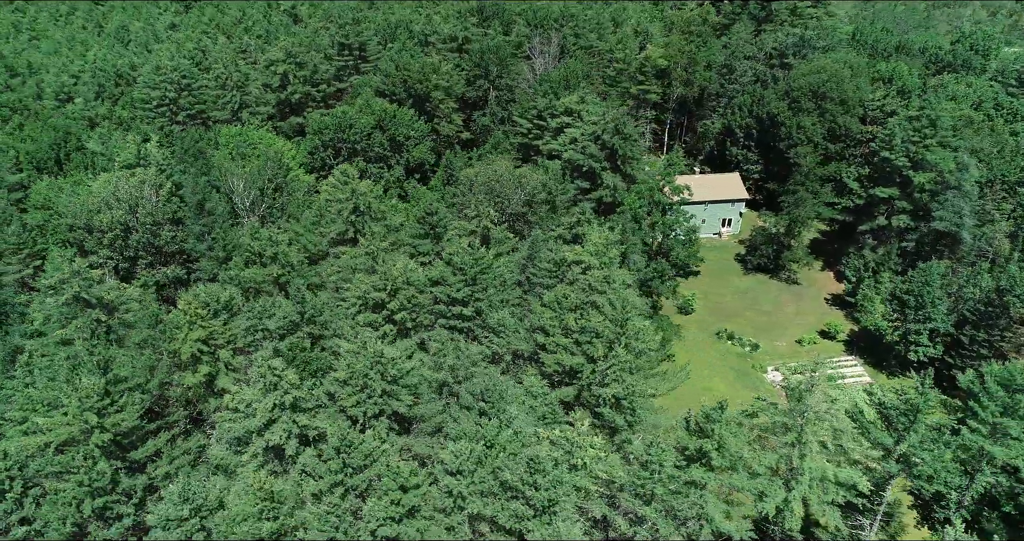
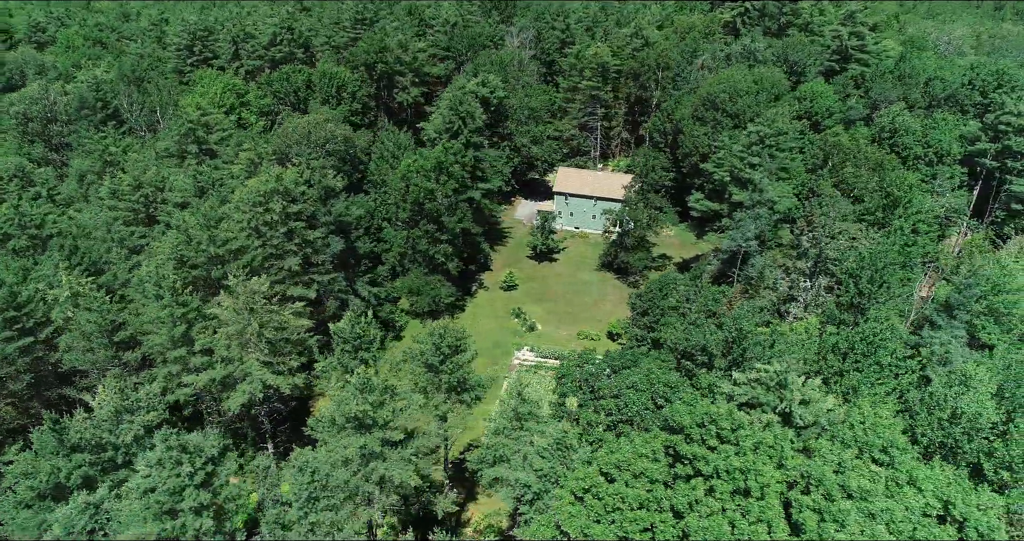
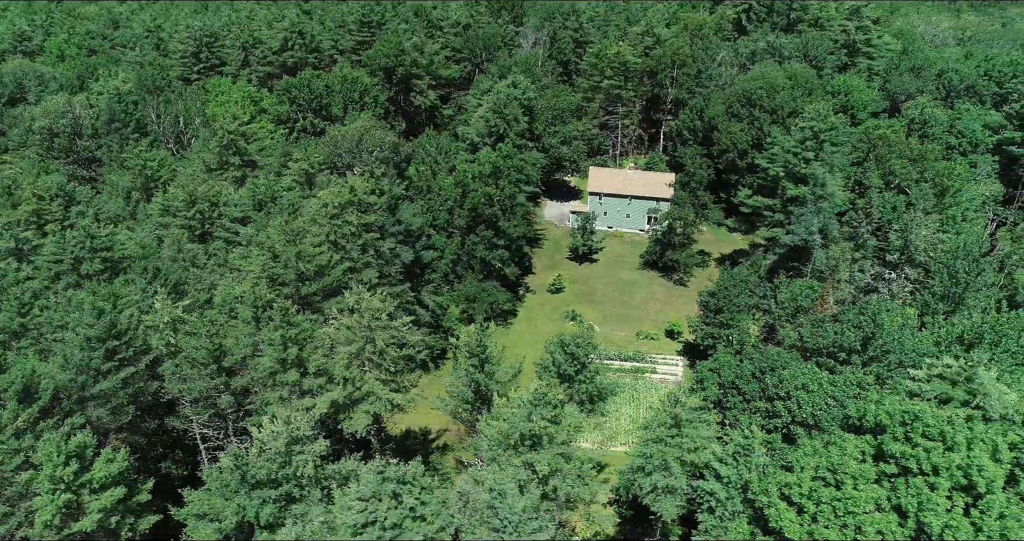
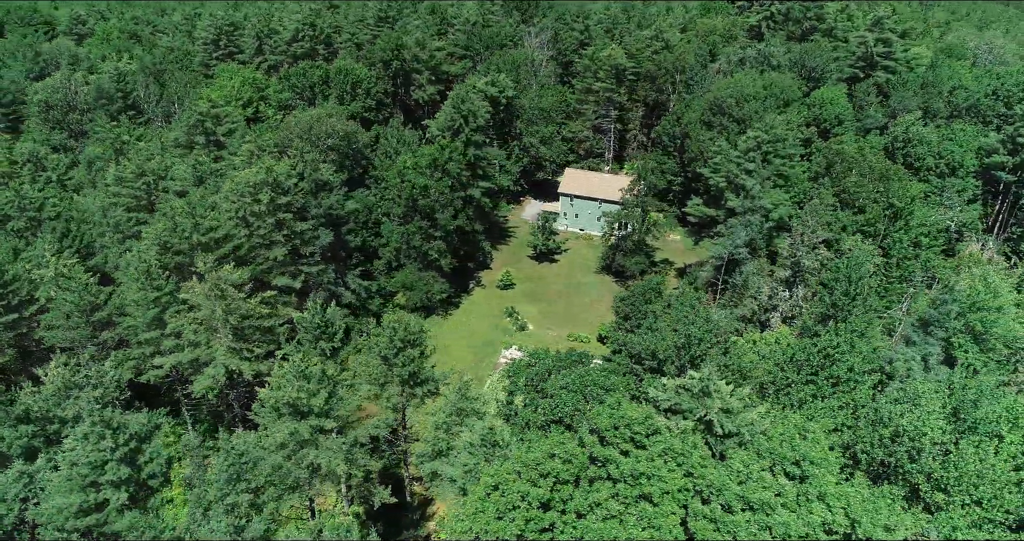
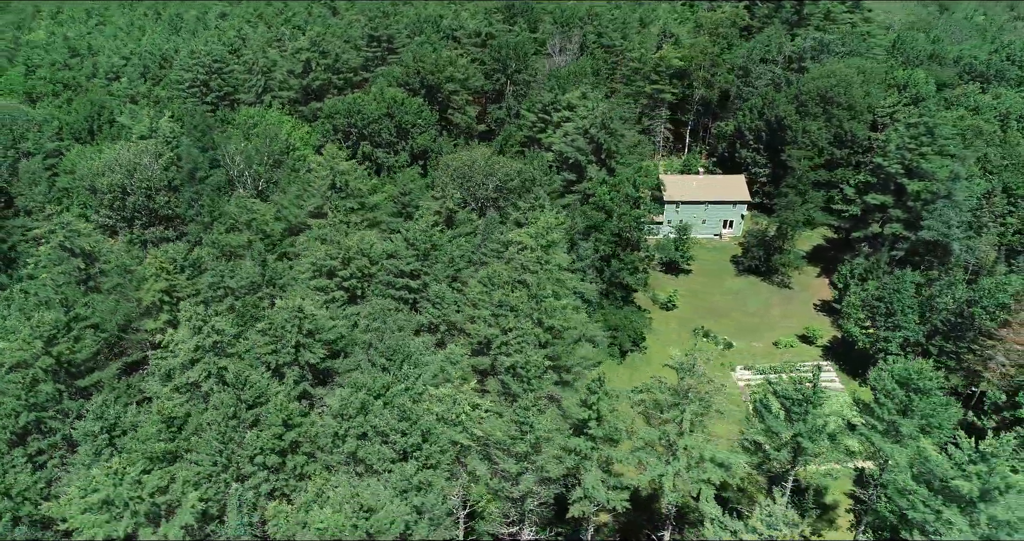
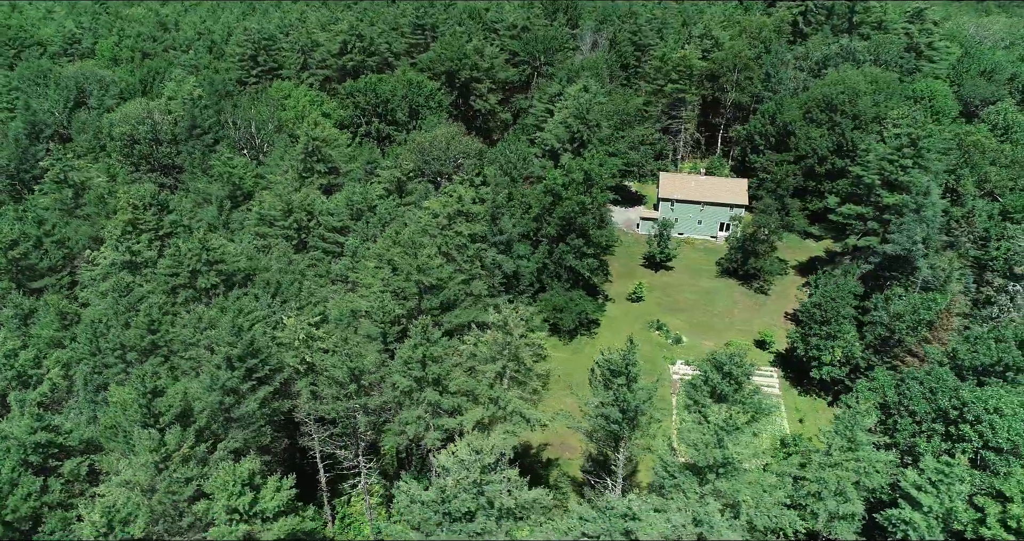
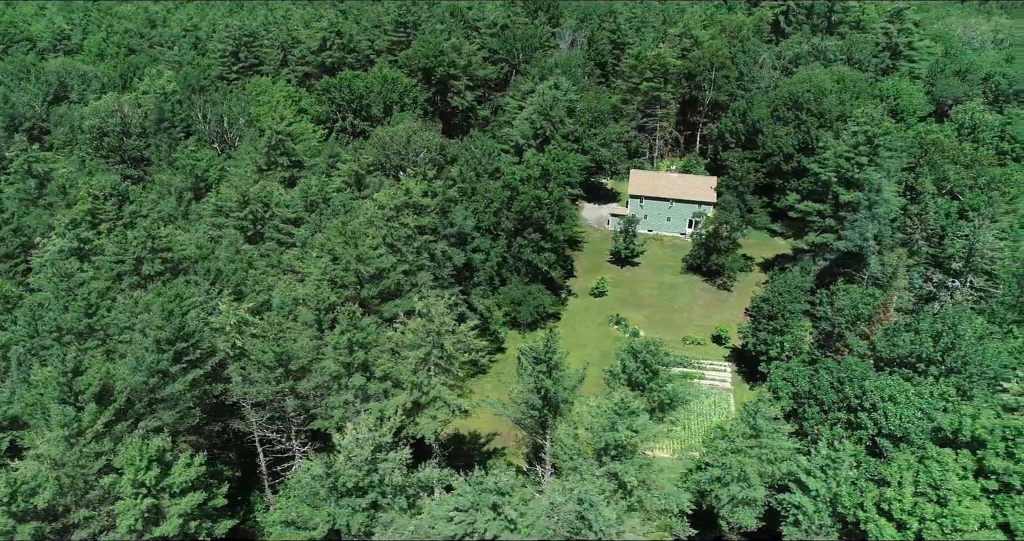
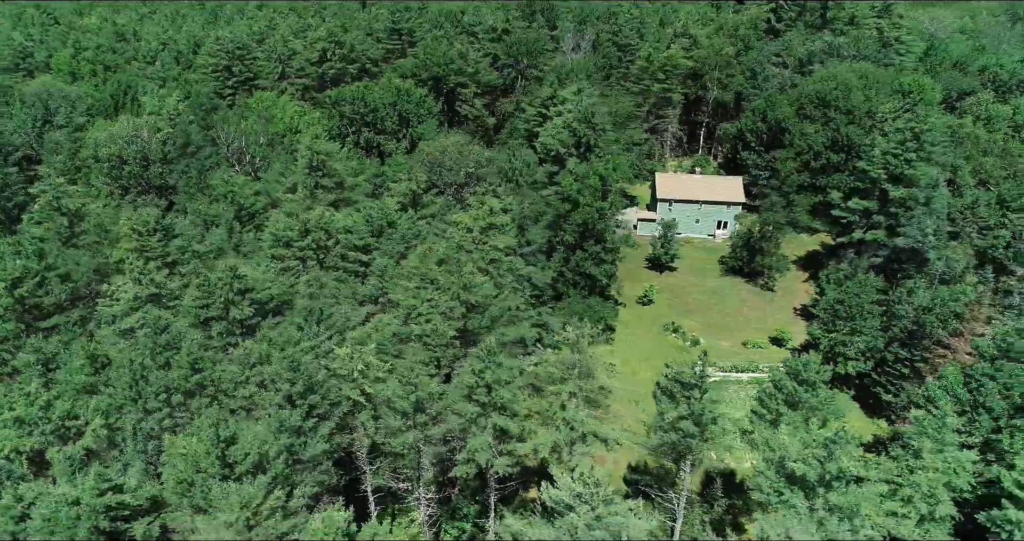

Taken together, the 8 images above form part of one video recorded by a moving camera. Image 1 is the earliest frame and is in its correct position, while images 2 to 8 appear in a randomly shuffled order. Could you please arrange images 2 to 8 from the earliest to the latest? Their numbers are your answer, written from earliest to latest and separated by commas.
5, 8, 6, 7, 3, 2, 4
